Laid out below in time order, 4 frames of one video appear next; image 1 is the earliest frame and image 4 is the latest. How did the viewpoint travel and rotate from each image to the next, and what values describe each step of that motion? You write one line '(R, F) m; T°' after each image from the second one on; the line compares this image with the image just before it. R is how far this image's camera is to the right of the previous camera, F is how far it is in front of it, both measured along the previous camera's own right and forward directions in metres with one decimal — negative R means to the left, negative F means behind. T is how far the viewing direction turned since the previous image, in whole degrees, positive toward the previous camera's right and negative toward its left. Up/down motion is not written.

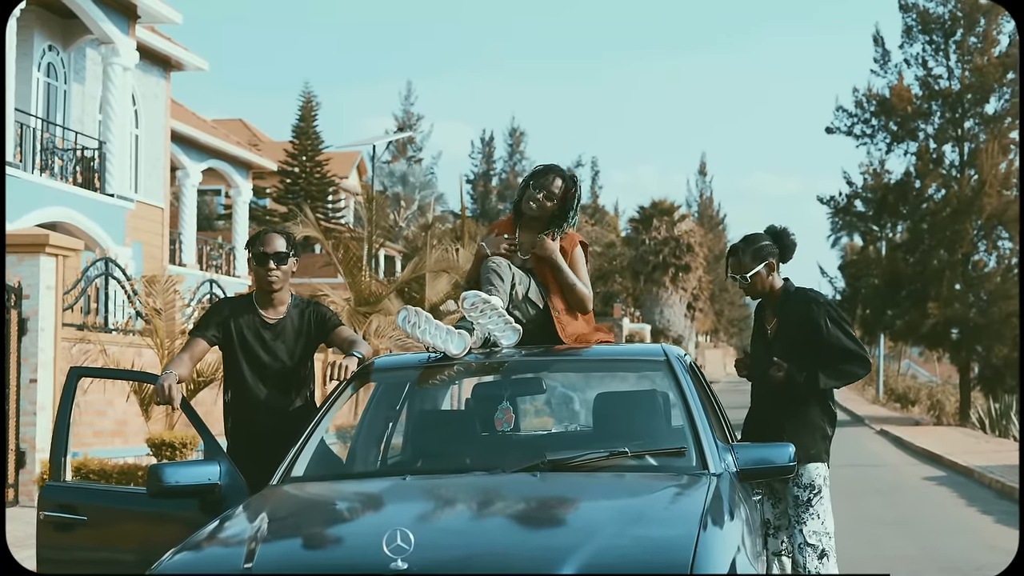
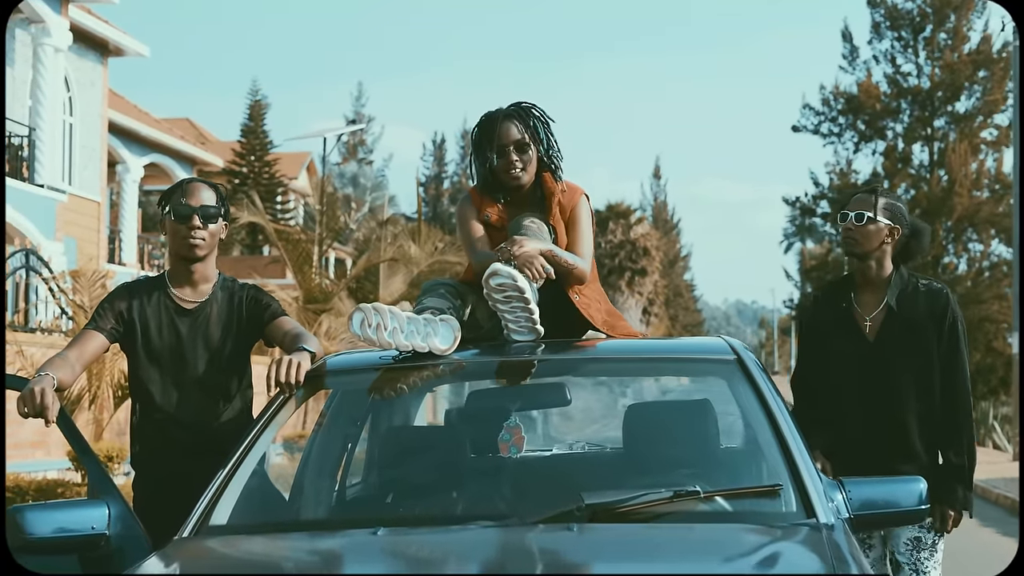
(-0.2, +1.3) m; +2°
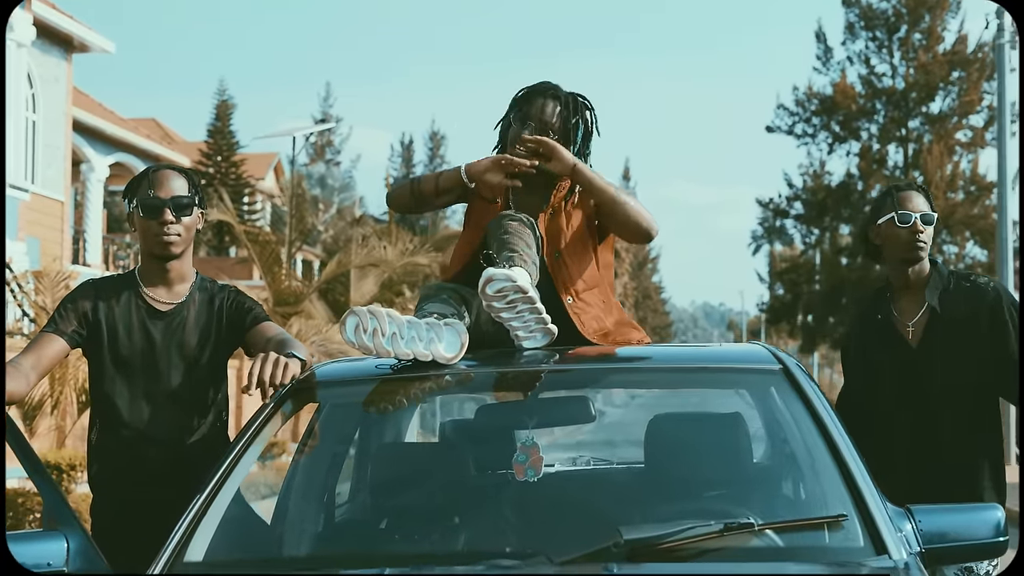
(-0.1, +0.4) m; +1°
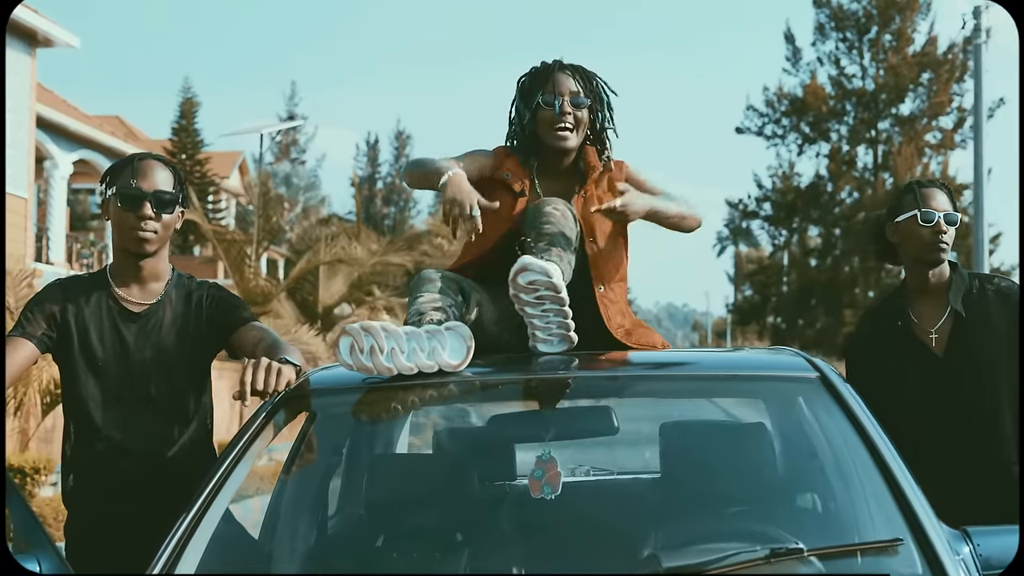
(-0.1, +0.2) m; +2°
